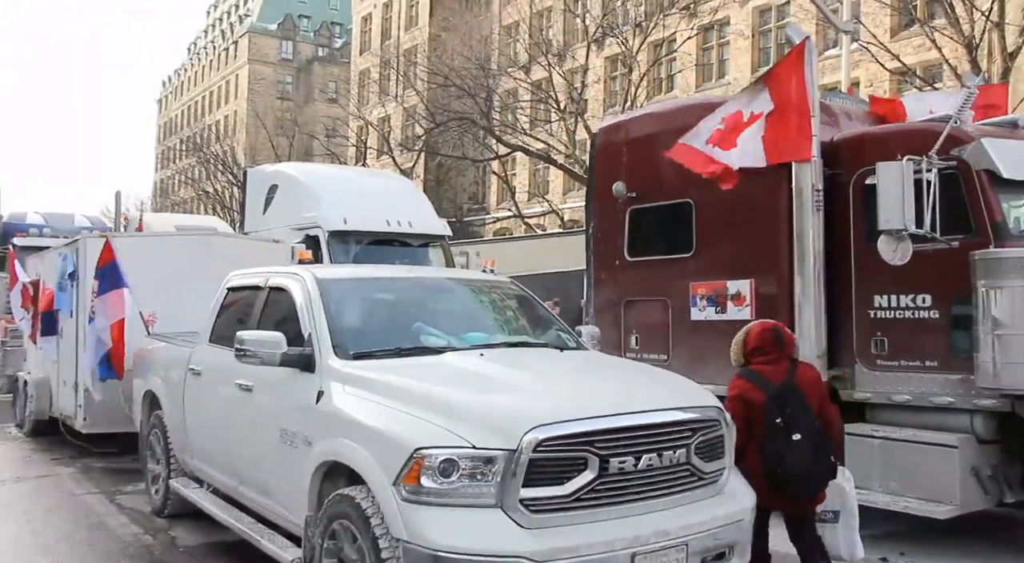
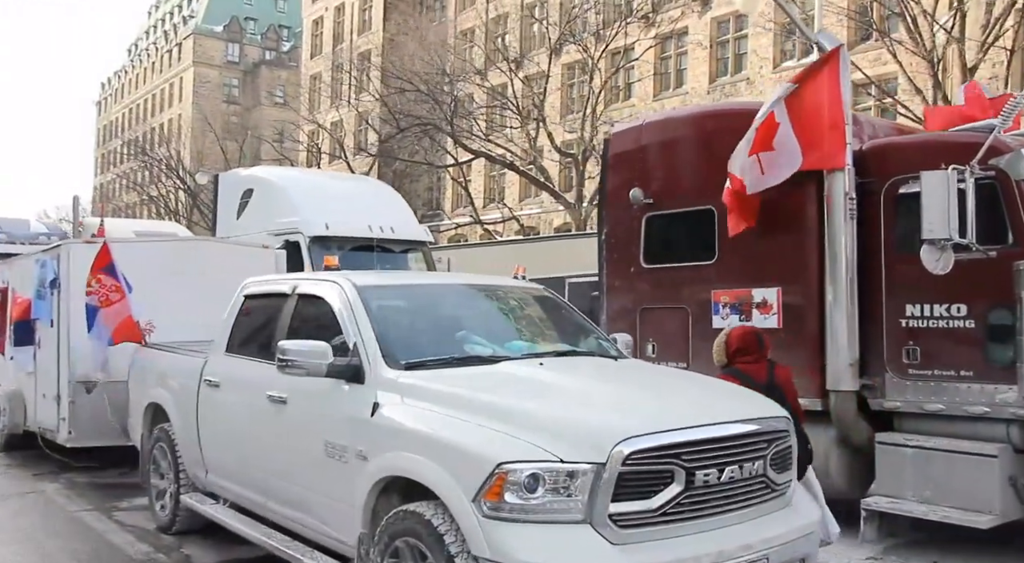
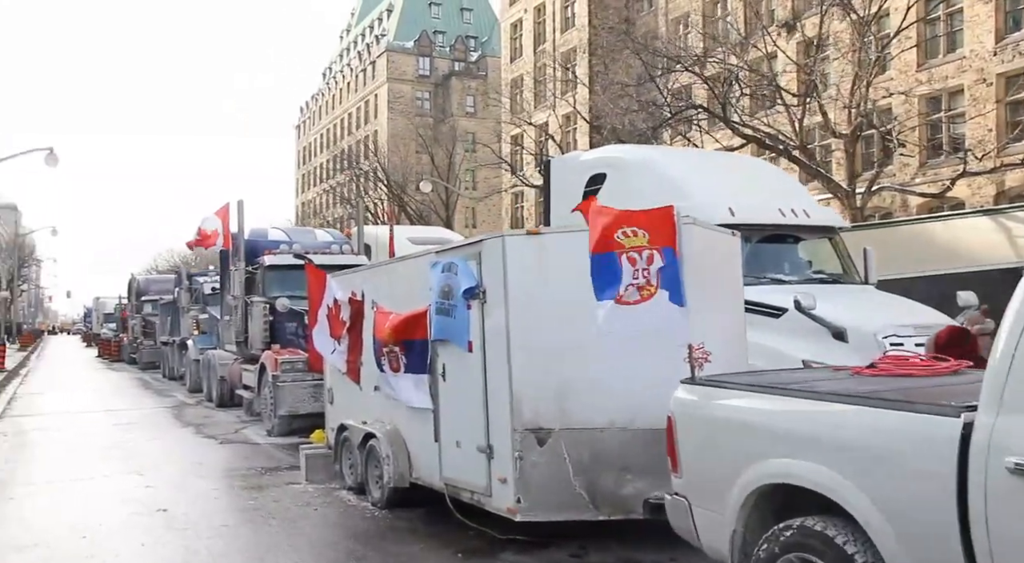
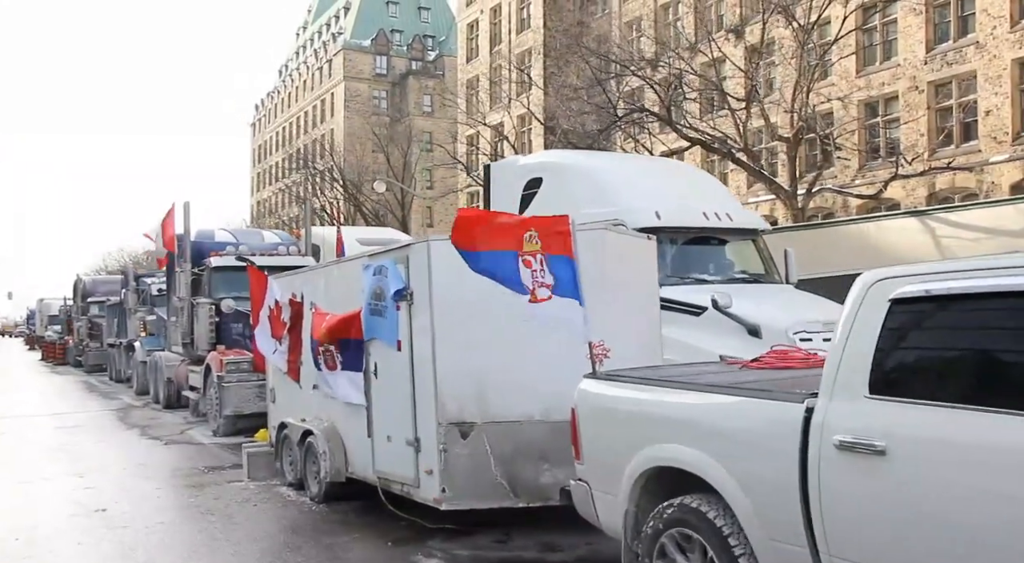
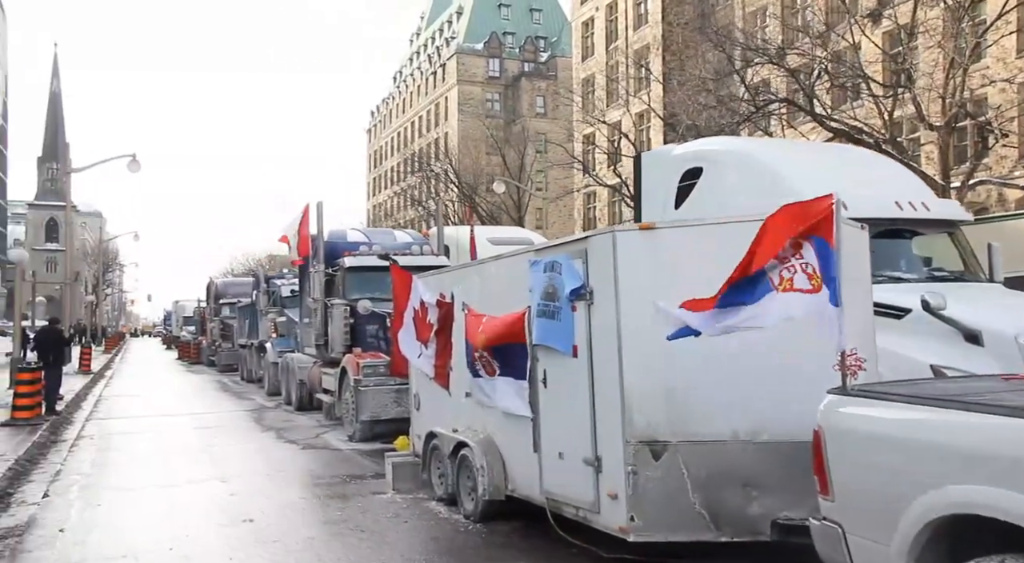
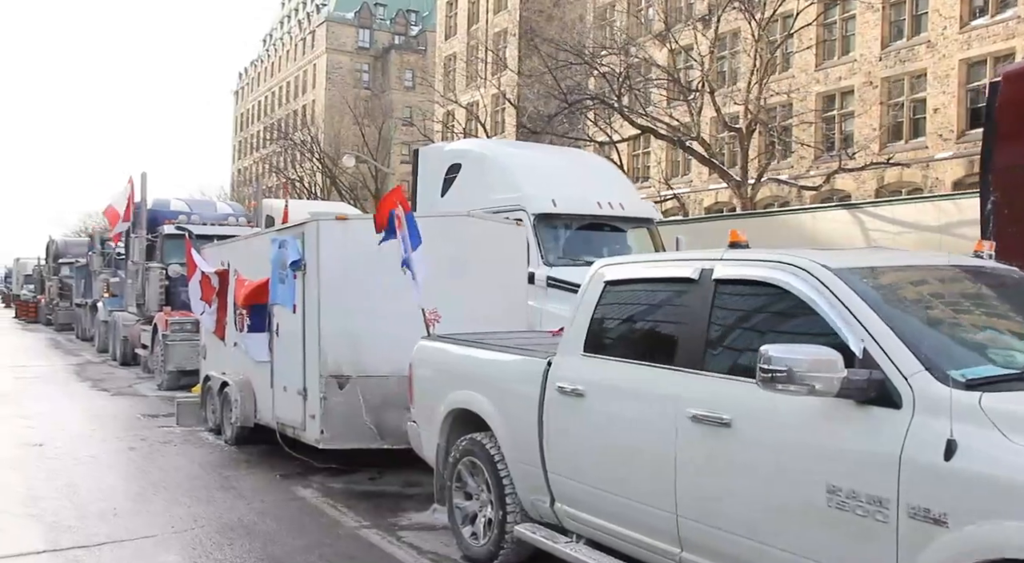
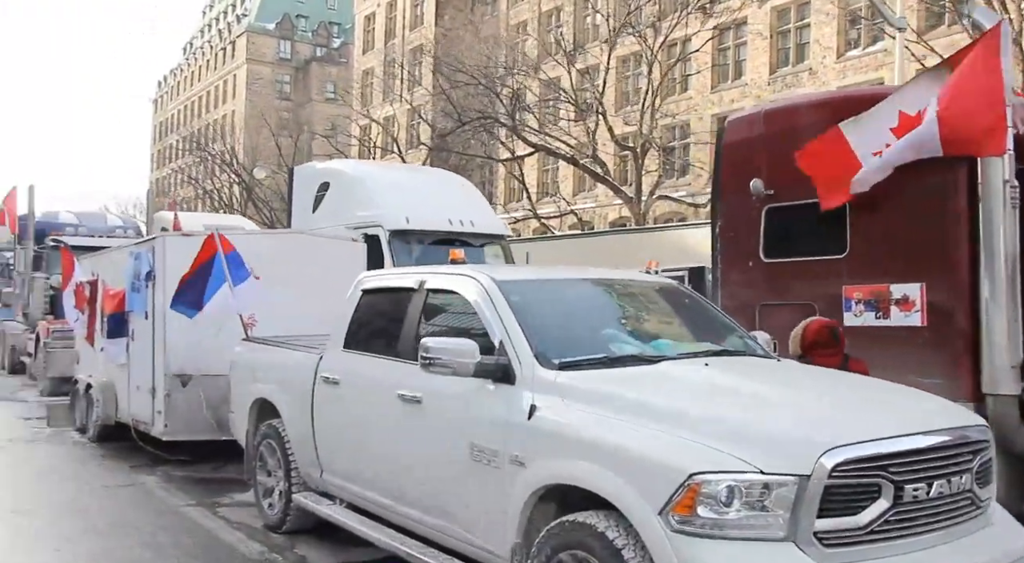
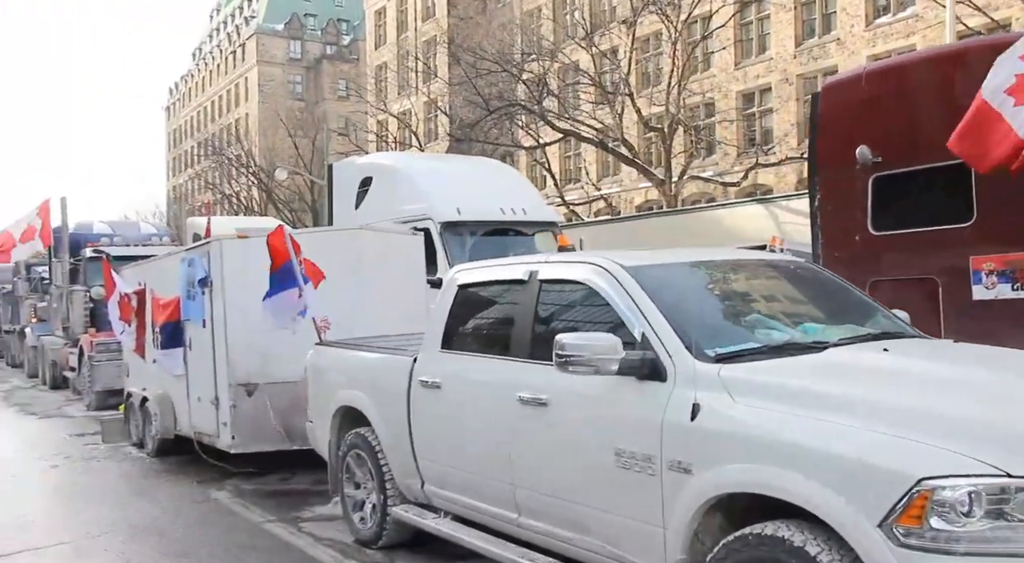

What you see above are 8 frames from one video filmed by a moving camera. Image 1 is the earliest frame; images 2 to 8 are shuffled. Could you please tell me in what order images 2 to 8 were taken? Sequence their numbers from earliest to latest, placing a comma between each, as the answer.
2, 7, 8, 6, 4, 3, 5
